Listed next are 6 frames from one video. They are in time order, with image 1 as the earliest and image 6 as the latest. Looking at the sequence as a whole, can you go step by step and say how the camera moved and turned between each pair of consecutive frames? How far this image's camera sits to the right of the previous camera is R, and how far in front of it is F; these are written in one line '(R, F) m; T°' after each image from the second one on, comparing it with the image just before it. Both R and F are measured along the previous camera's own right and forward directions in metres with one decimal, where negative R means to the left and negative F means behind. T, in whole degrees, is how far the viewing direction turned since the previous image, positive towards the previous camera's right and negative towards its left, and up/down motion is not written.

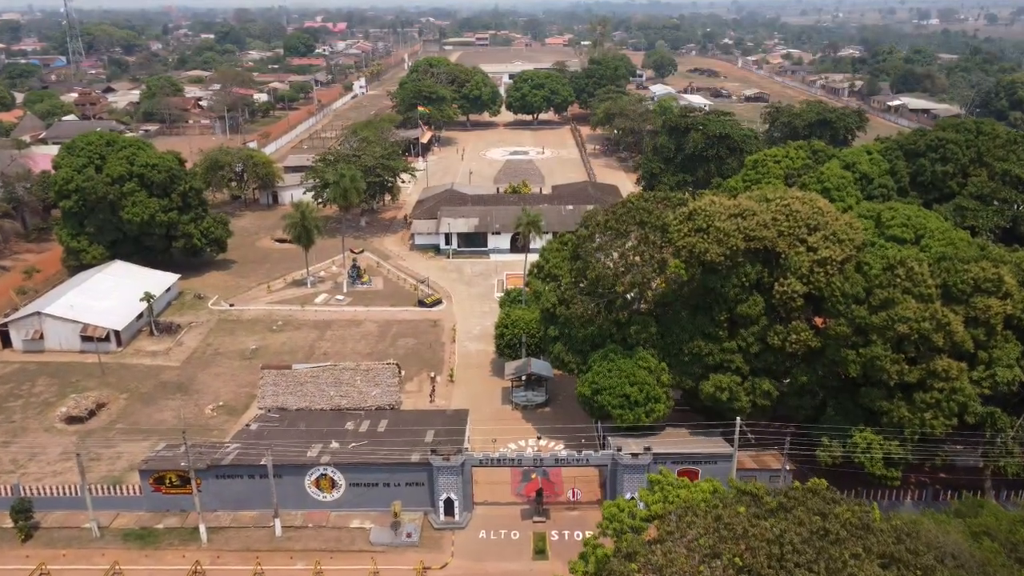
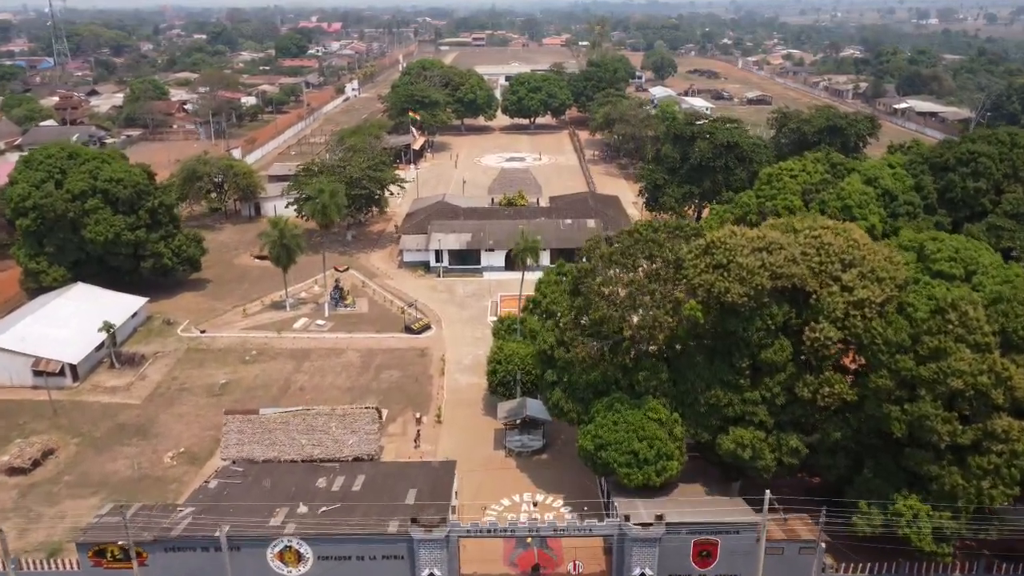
(+0.2, +3.1) m; 0°
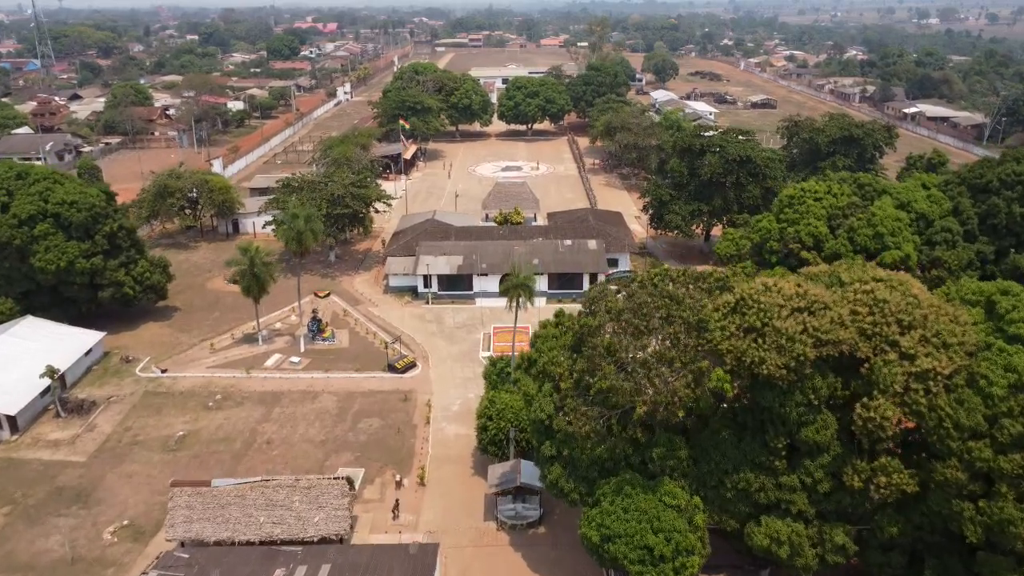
(+0.2, +3.6) m; 0°
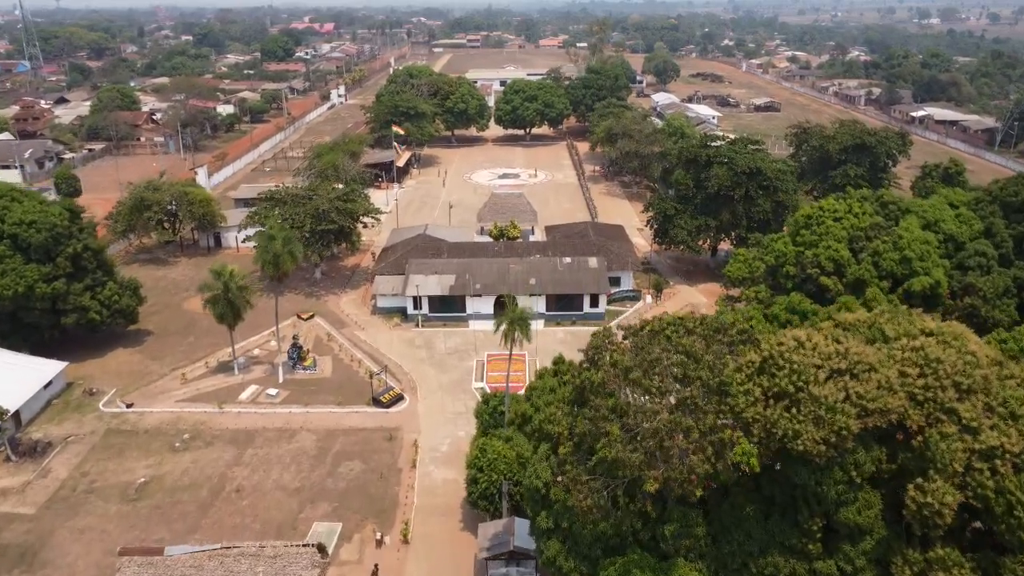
(+0.2, +2.7) m; 0°
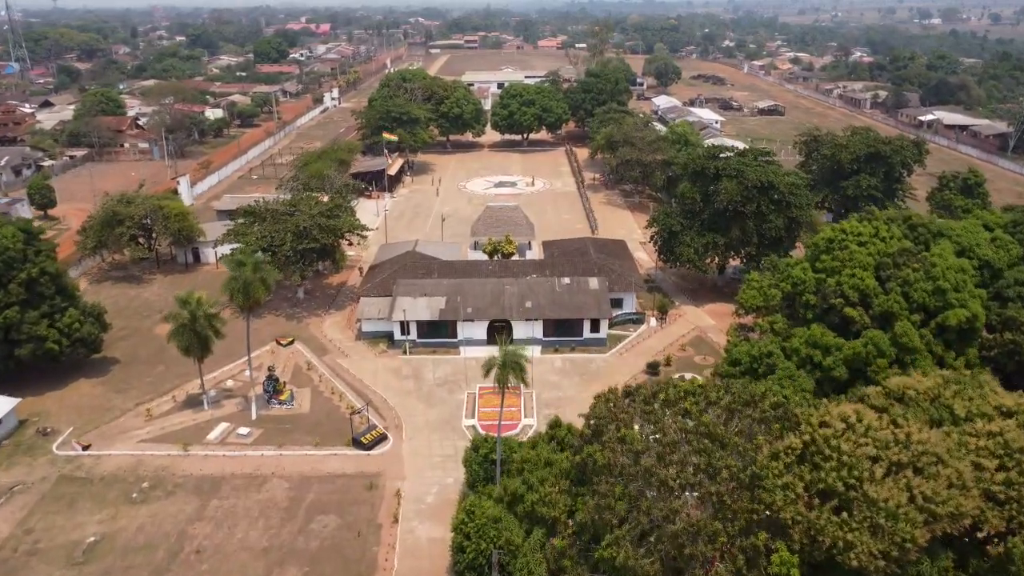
(+0.2, +2.8) m; 0°
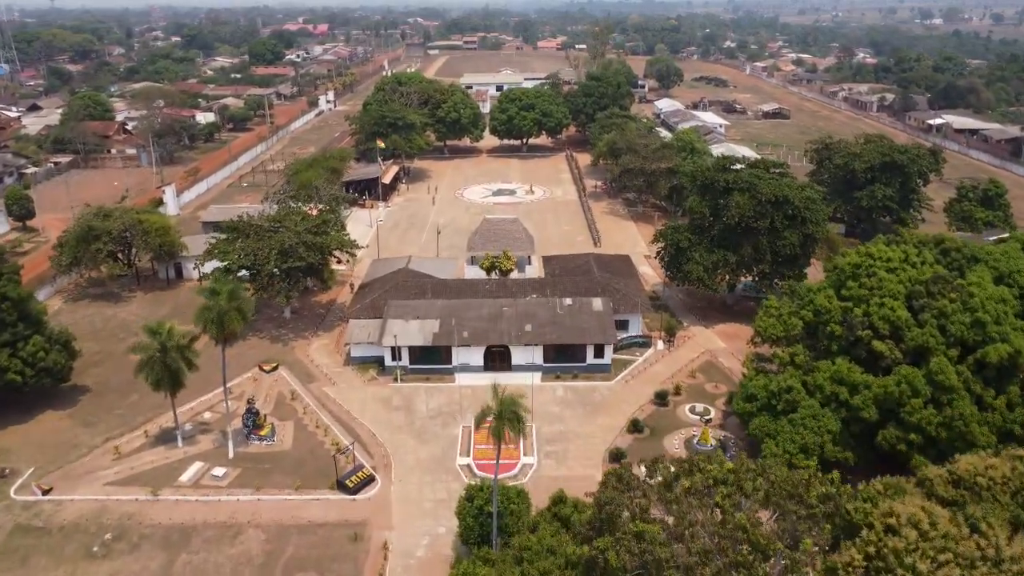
(0.0, +2.4) m; 0°
